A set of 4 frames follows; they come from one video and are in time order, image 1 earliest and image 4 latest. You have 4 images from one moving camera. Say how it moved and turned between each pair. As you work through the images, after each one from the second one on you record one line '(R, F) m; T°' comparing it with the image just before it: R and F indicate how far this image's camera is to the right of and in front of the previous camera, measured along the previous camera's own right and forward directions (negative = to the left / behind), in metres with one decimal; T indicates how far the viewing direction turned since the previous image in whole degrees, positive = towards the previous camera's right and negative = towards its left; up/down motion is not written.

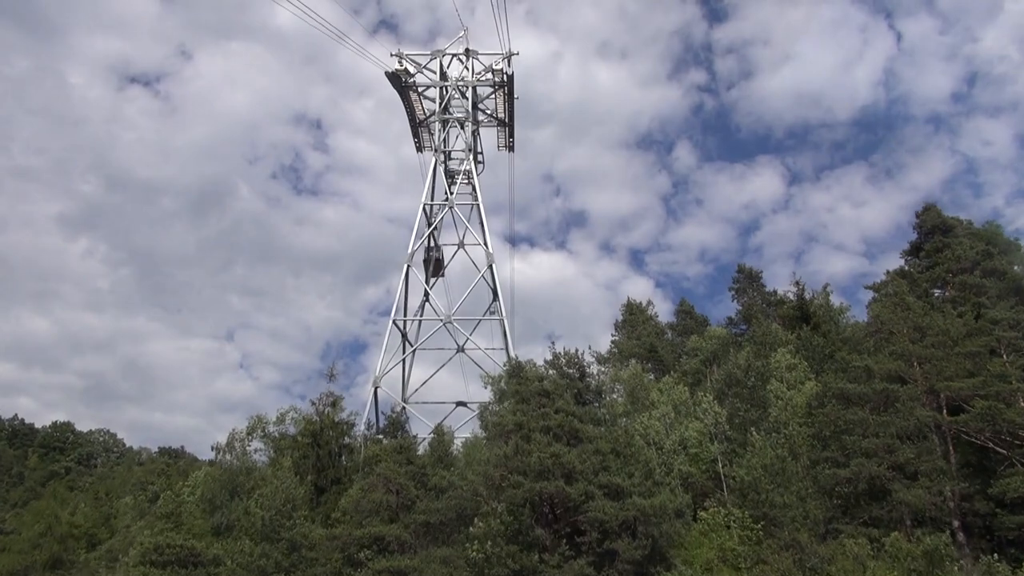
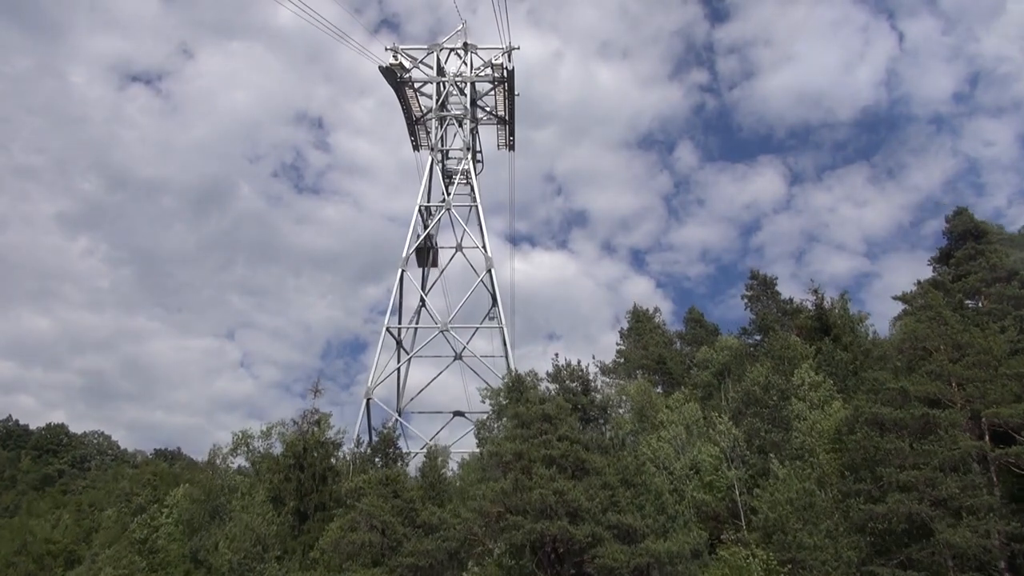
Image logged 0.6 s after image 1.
(0.0, +1.8) m; 0°
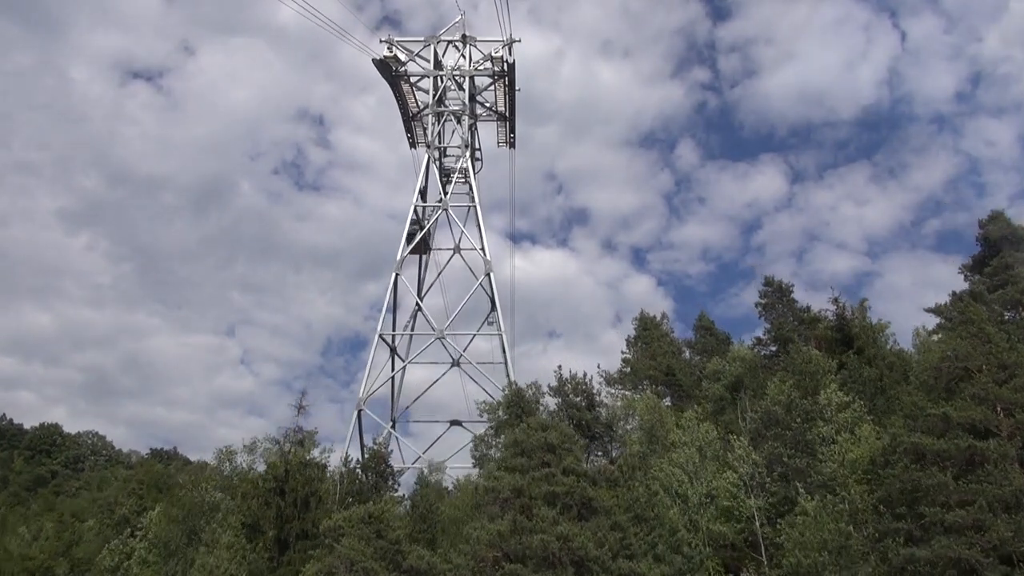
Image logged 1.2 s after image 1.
(0.0, +1.7) m; 0°
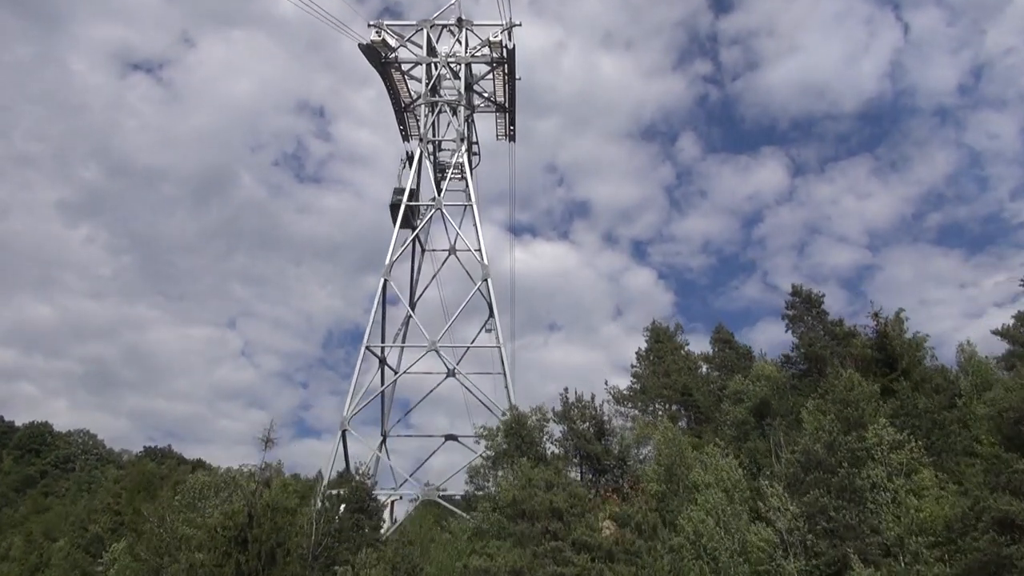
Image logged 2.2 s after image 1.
(0.0, +2.8) m; 0°
